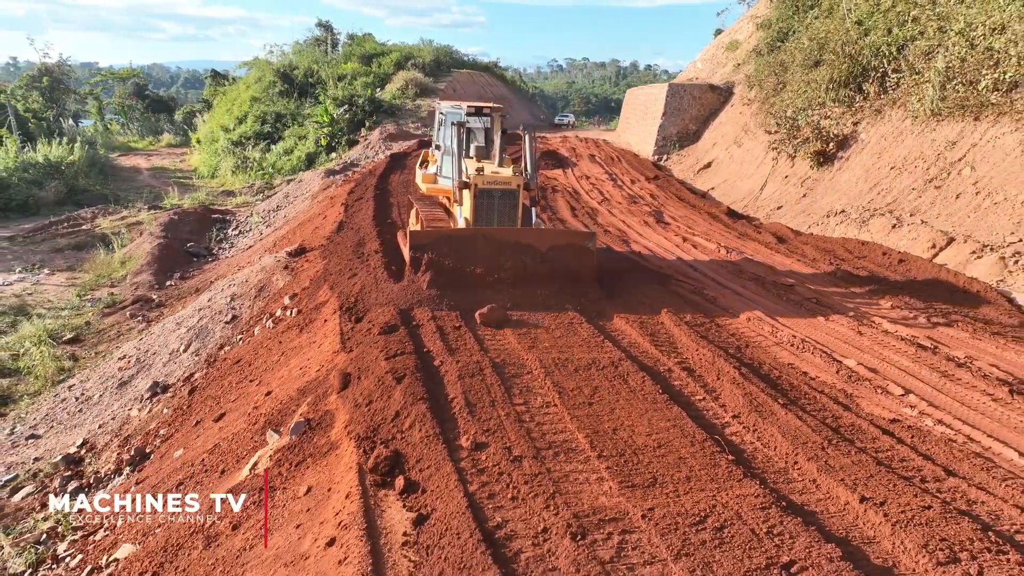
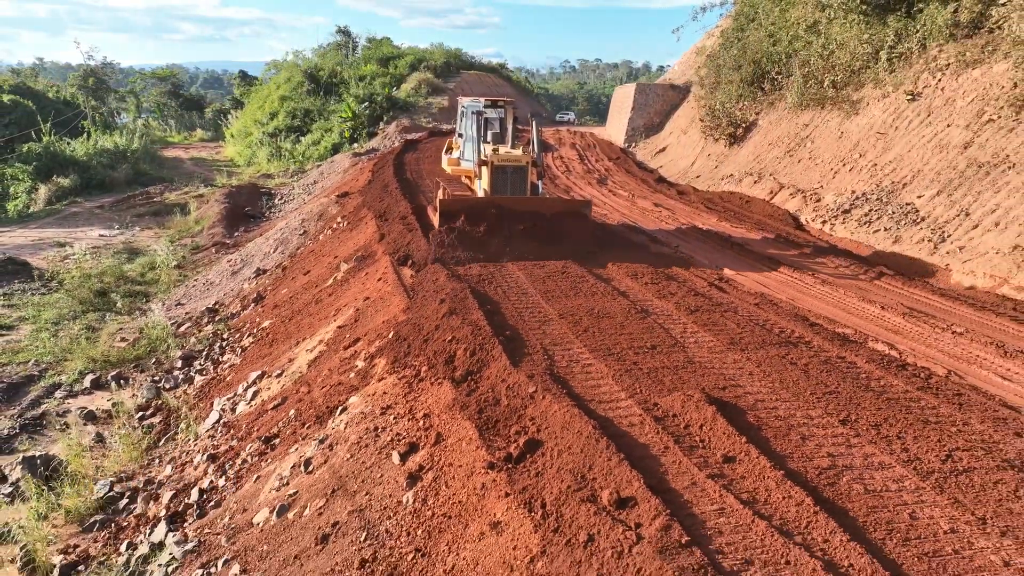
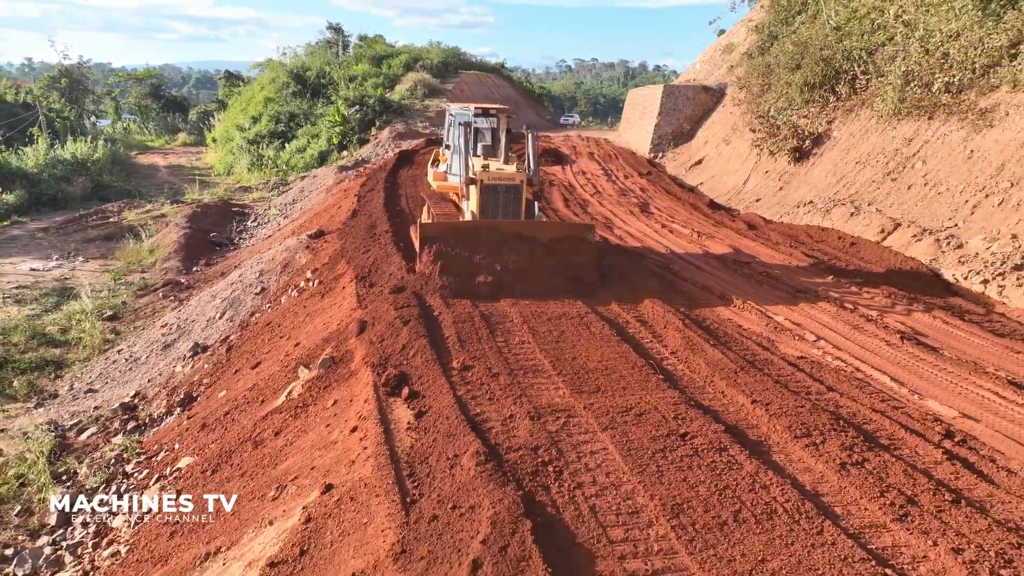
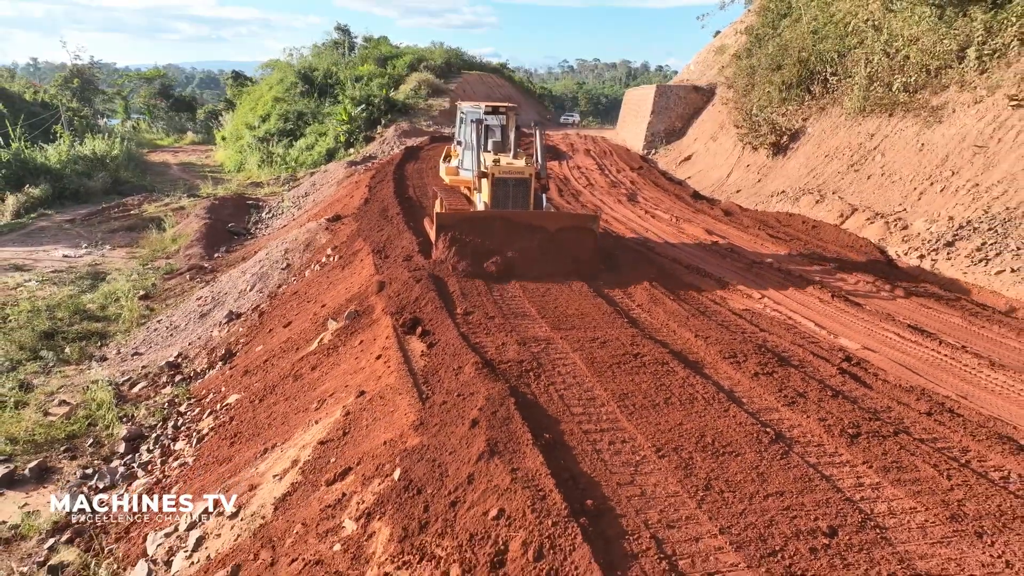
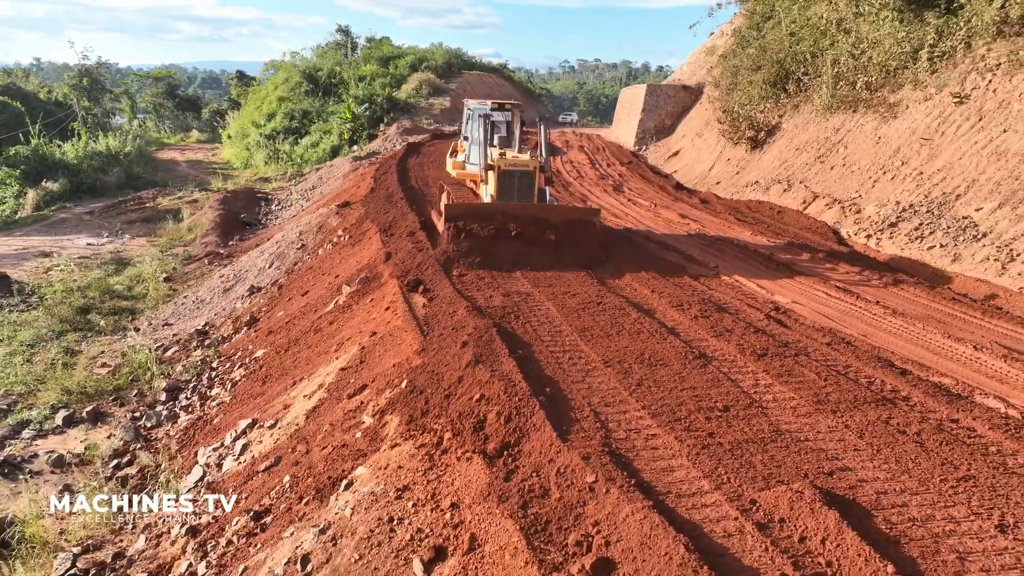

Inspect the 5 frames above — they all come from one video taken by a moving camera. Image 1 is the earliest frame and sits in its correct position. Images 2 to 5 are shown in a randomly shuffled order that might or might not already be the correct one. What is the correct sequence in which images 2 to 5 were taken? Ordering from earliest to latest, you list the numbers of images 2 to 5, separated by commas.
3, 4, 5, 2
